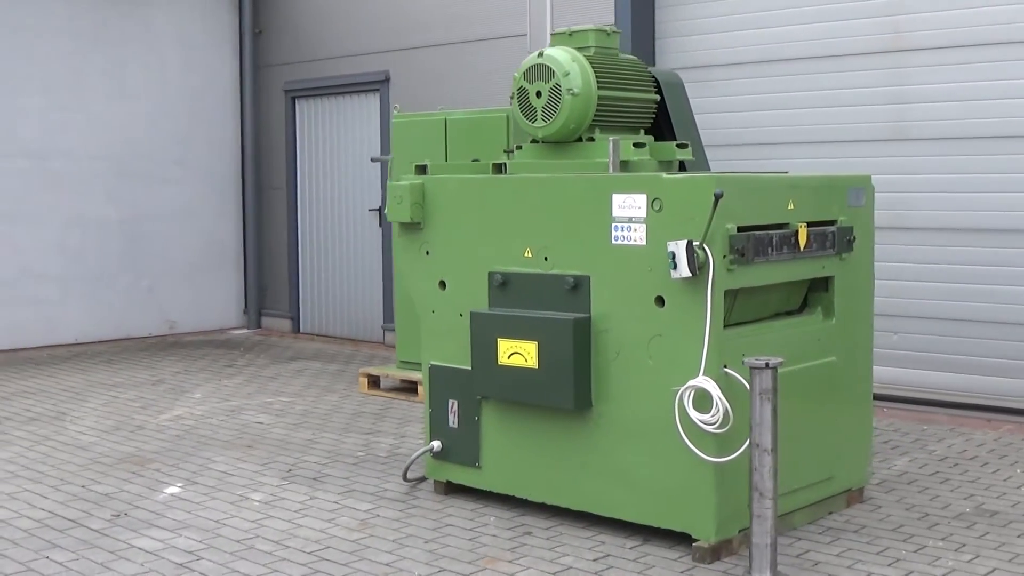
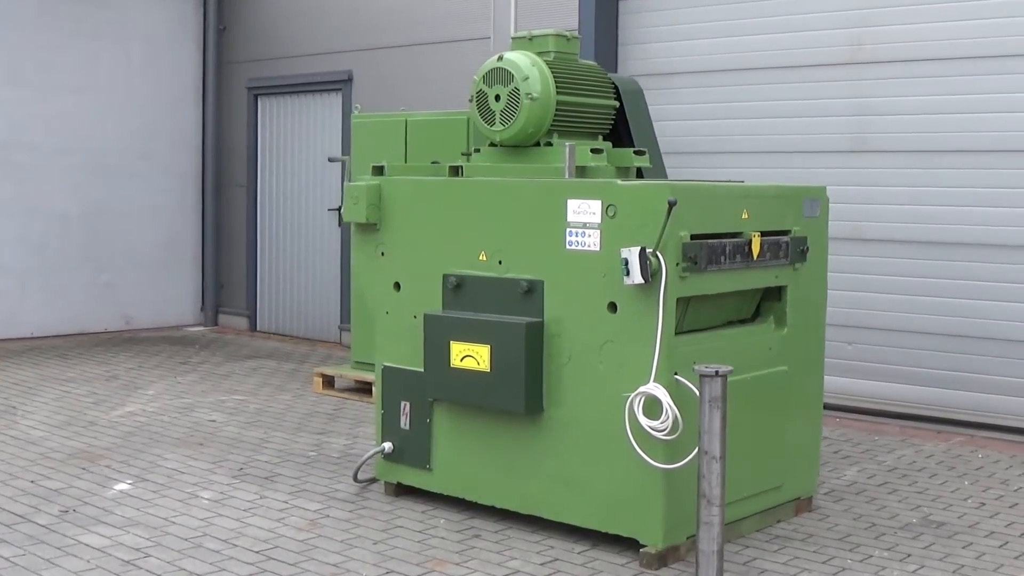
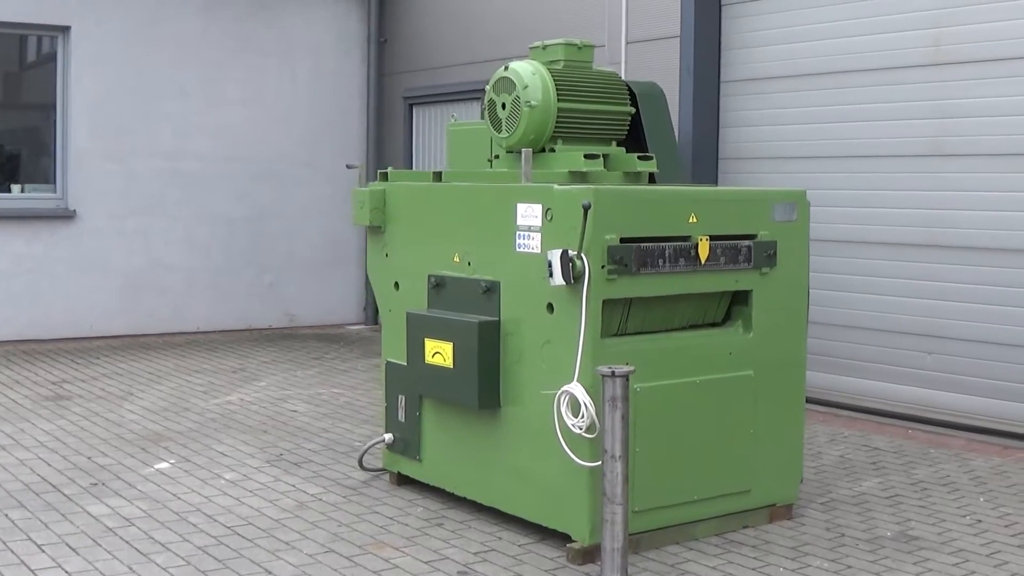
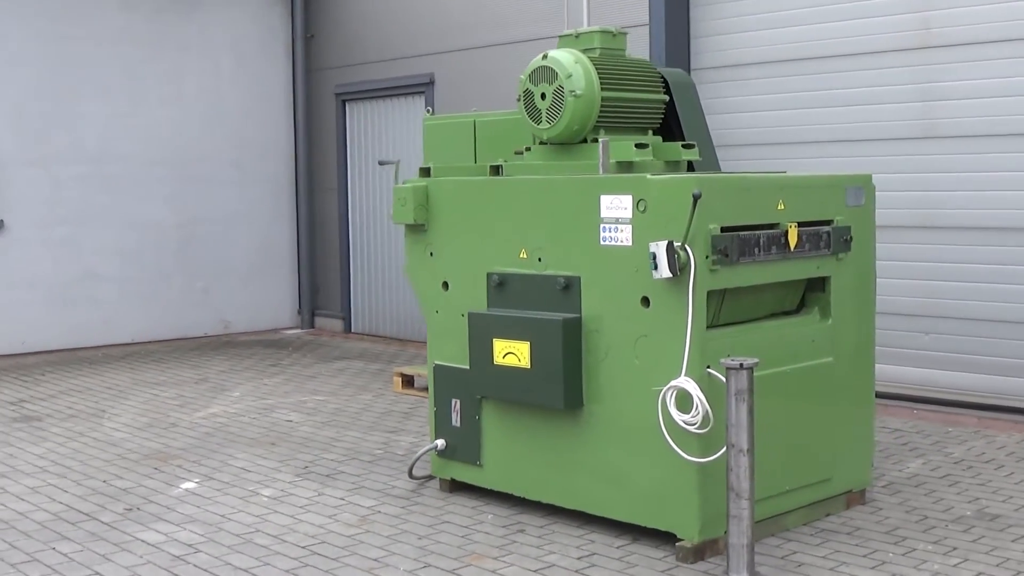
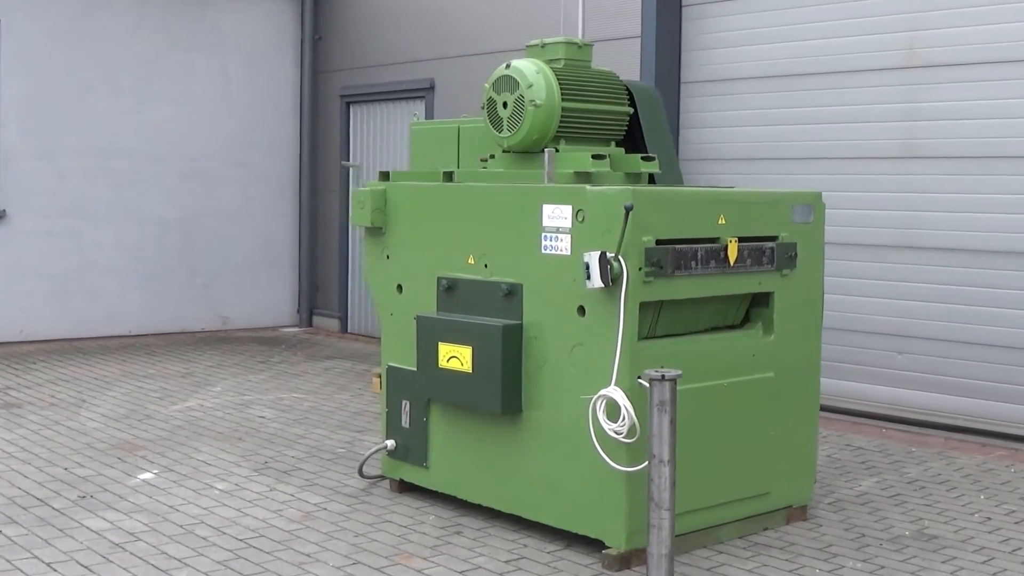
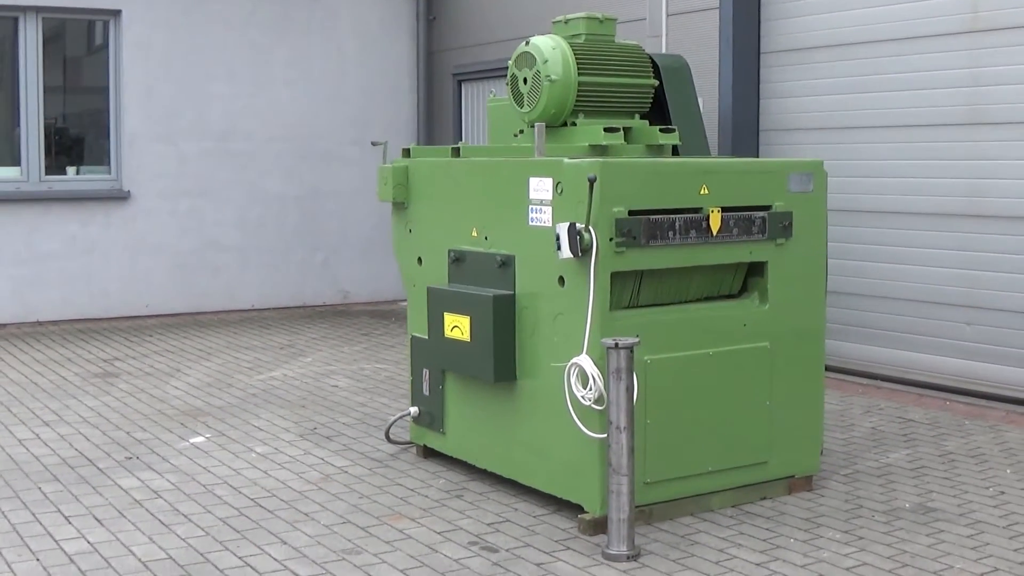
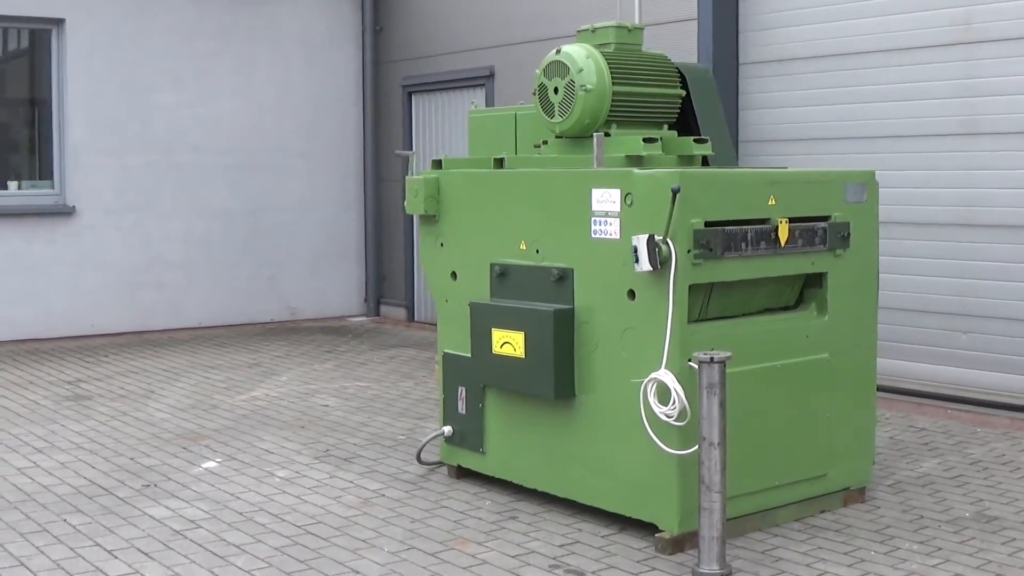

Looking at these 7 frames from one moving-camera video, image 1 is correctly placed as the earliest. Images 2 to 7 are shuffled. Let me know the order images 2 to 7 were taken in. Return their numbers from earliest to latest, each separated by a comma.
4, 7, 6, 3, 5, 2
